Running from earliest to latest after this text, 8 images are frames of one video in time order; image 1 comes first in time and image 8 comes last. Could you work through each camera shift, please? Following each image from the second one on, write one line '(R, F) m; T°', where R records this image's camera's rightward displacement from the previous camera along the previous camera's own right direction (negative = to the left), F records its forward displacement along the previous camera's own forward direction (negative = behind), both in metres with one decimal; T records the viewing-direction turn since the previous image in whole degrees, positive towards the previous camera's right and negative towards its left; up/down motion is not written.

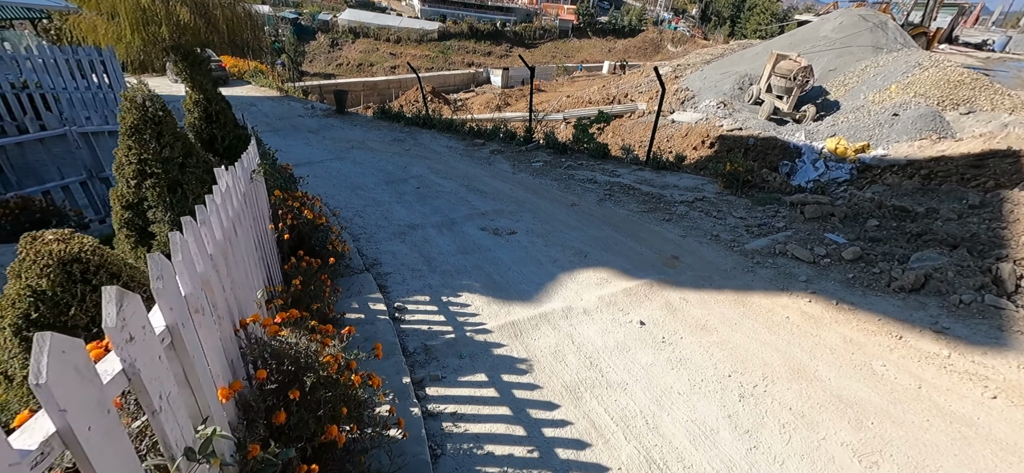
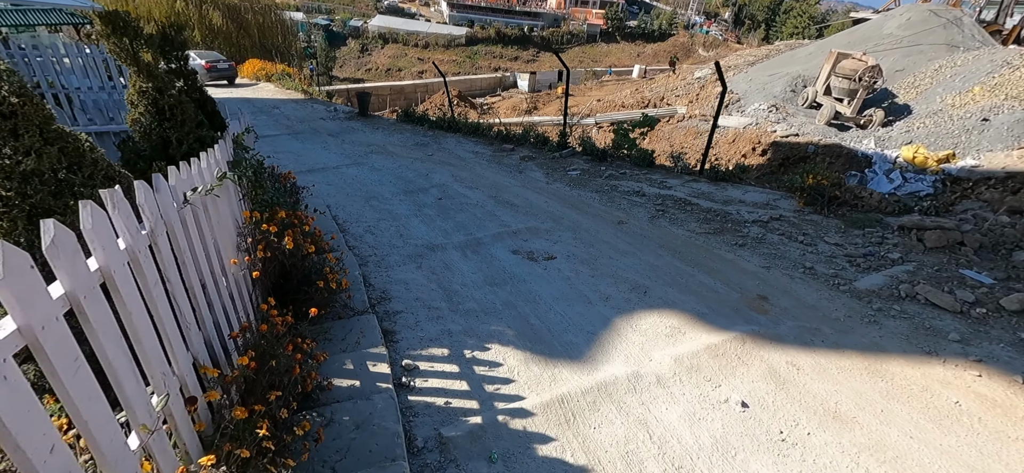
(-0.1, +0.8) m; -3°
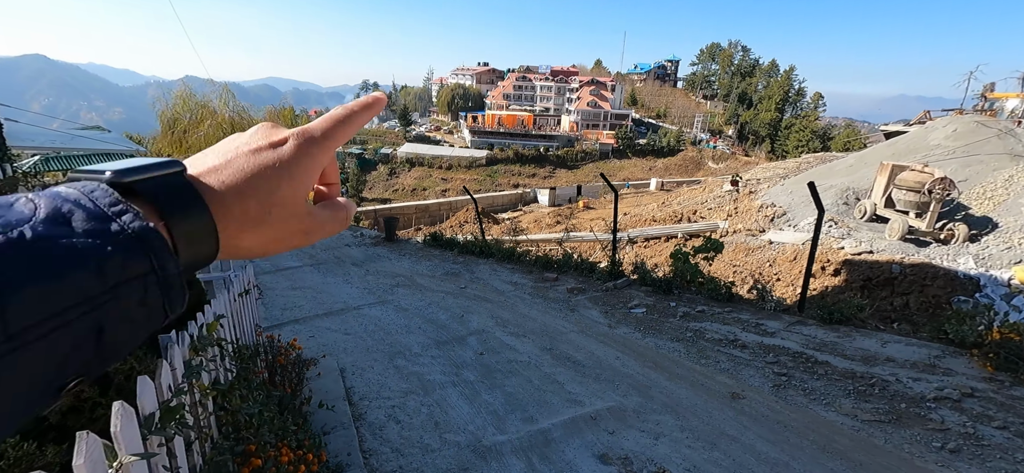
(-0.4, +1.0) m; -2°
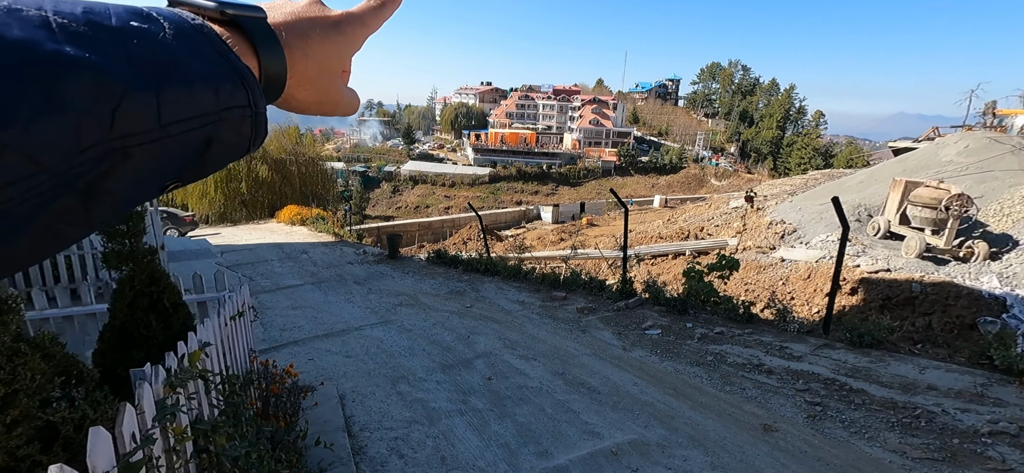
(-0.1, +0.2) m; 0°
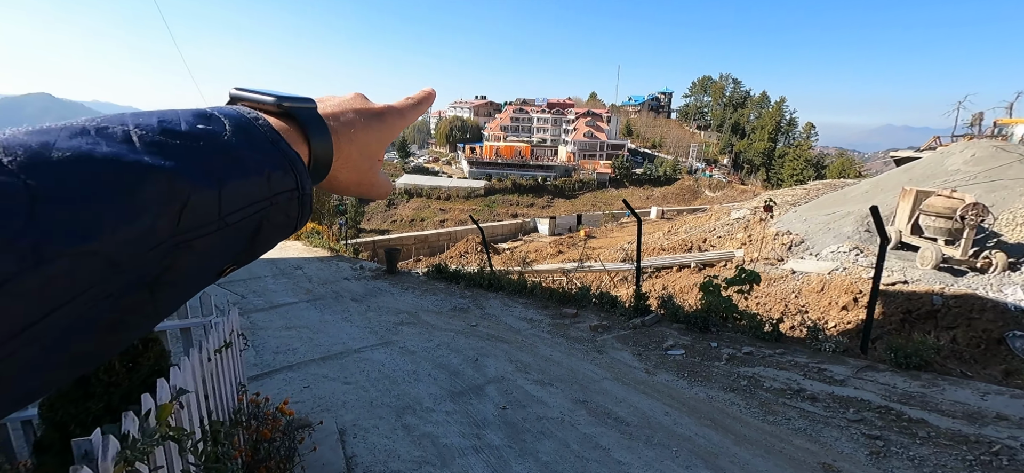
(-0.2, +0.3) m; +1°
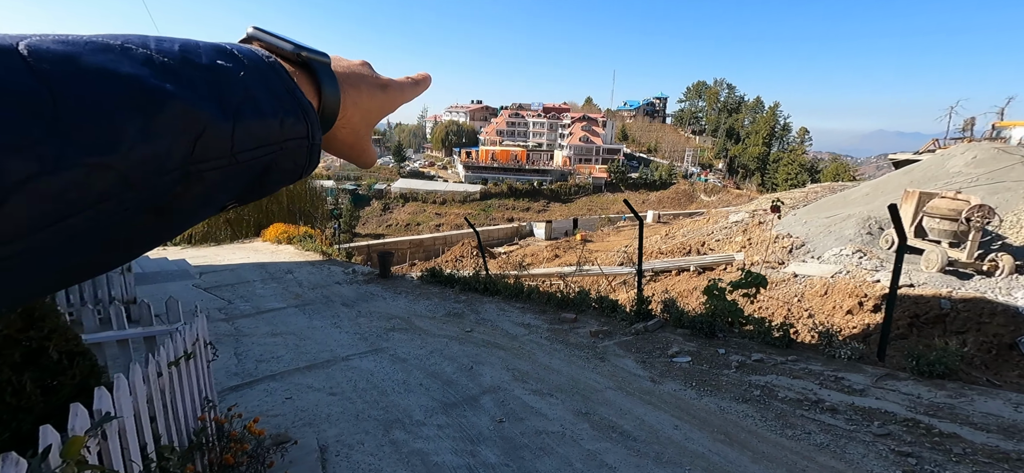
(0.0, +0.3) m; +1°
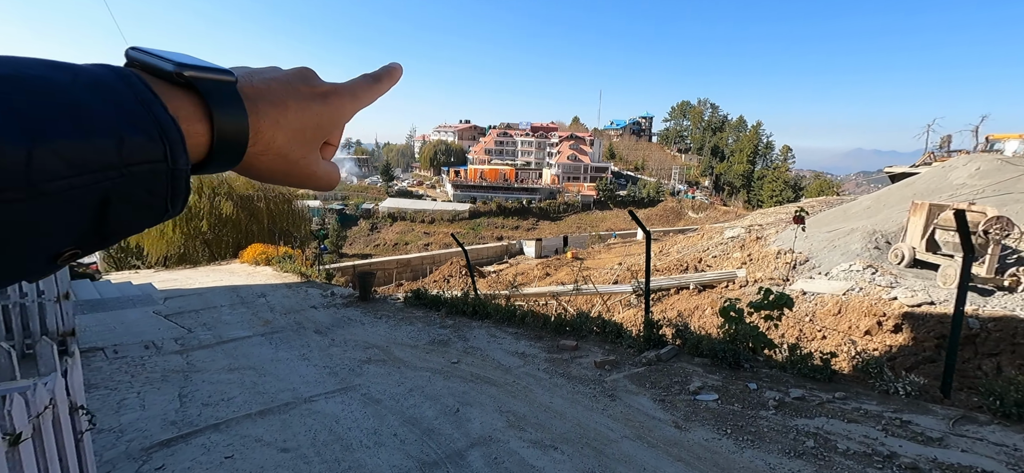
(0.0, +0.7) m; +1°
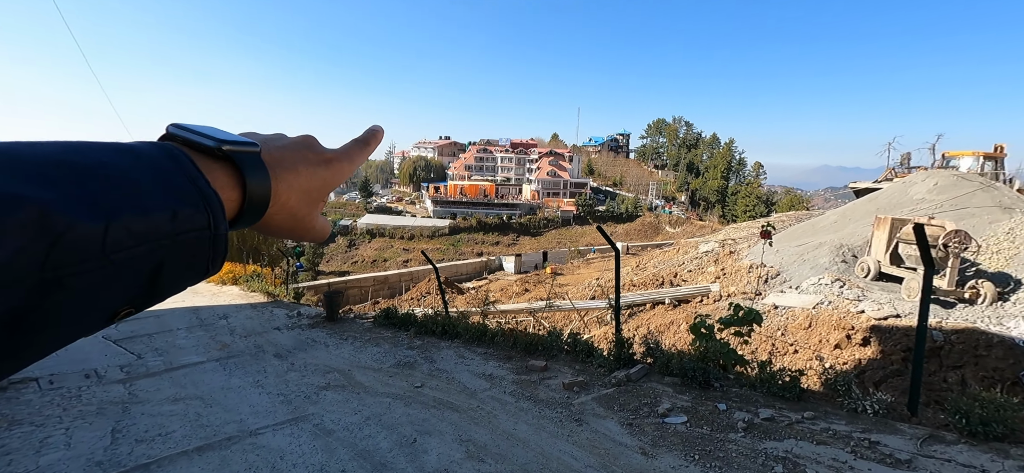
(+0.2, +0.2) m; +2°
